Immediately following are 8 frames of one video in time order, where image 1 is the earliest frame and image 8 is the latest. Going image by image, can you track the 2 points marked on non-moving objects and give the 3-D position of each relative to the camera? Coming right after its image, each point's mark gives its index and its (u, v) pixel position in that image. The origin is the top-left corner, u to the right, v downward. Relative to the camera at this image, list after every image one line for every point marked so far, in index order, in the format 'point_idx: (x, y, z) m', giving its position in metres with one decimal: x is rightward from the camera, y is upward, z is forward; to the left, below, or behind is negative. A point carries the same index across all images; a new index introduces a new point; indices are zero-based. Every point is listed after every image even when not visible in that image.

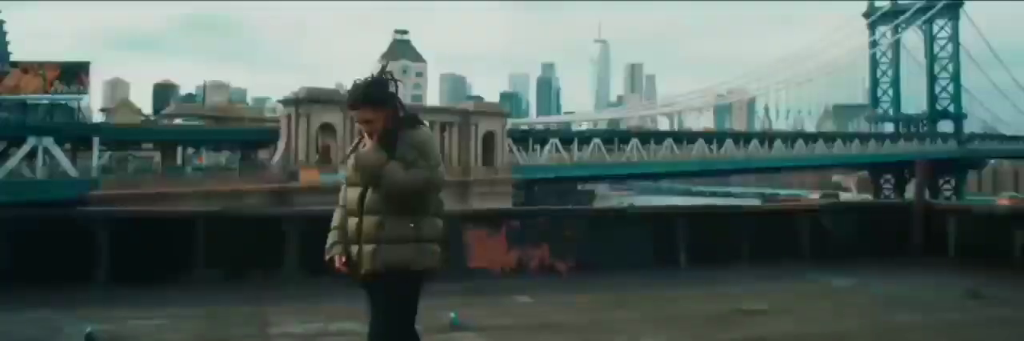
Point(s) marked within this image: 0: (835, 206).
0: (+3.0, -0.3, +7.9) m
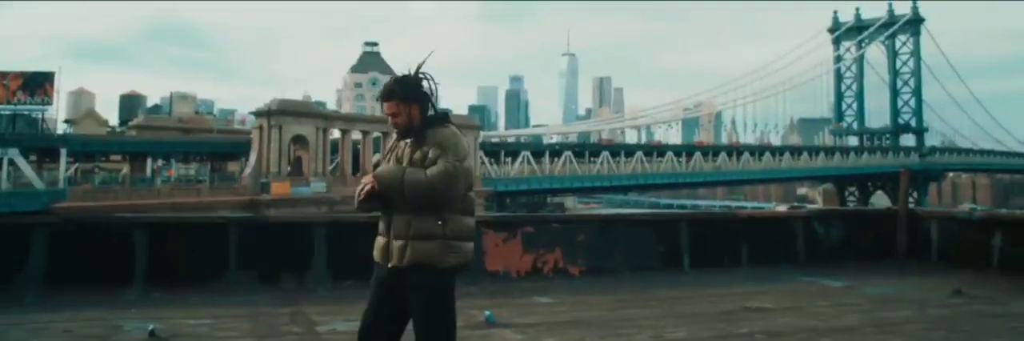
0: (+3.1, -0.4, +8.3) m
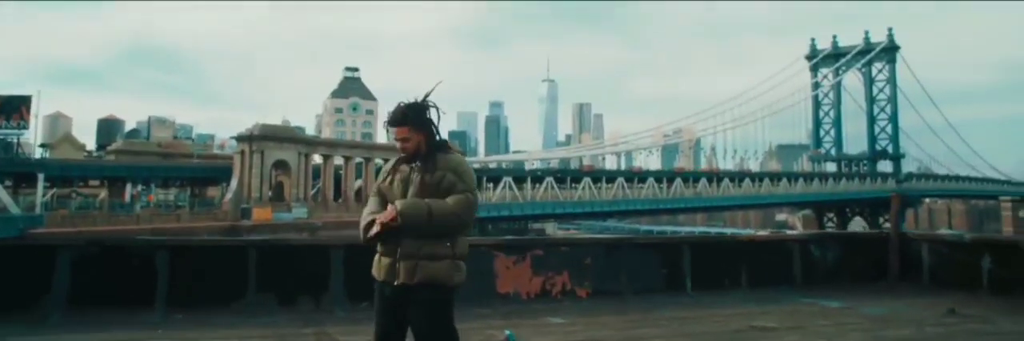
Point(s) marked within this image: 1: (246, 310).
0: (+3.1, -0.7, +8.6) m
1: (-2.1, -1.1, +6.8) m
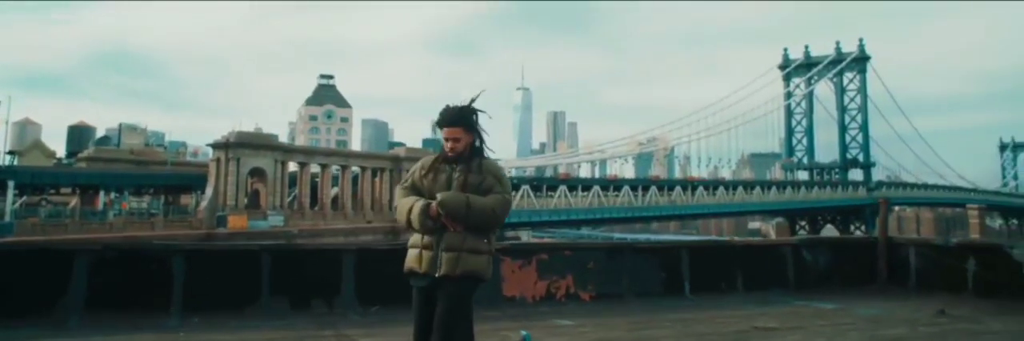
0: (+3.1, -0.8, +8.9) m
1: (-2.1, -1.2, +6.9) m
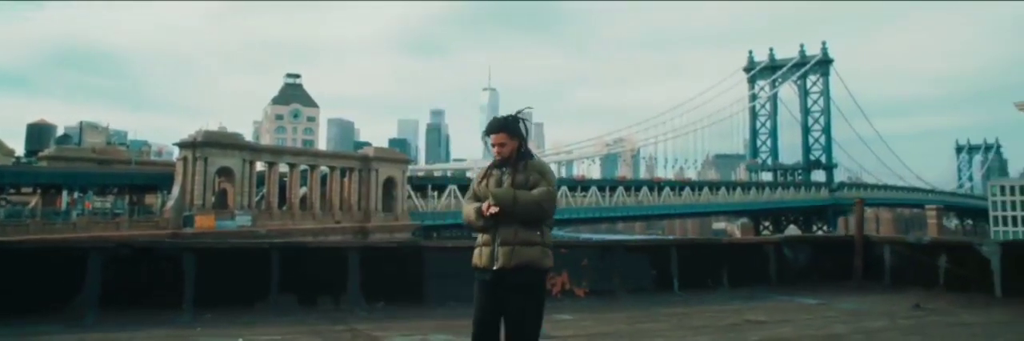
0: (+3.1, -0.8, +9.3) m
1: (-2.0, -1.2, +7.1) m
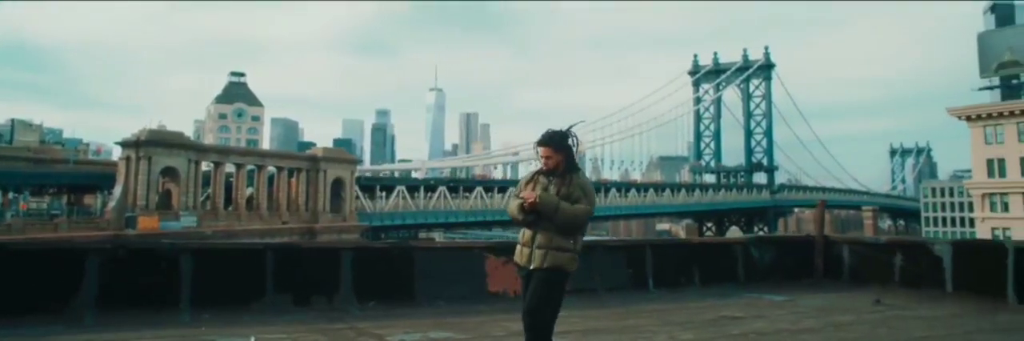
0: (+2.8, -0.8, +9.8) m
1: (-2.1, -1.2, +7.3) m
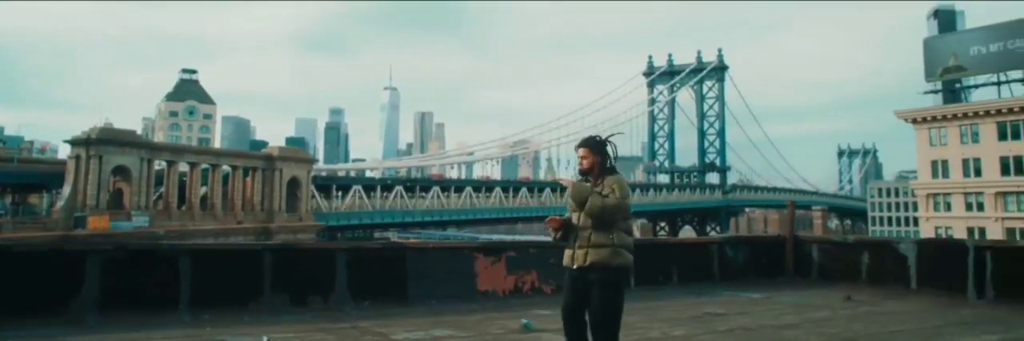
0: (+2.6, -0.8, +10.2) m
1: (-2.2, -1.2, +7.4) m
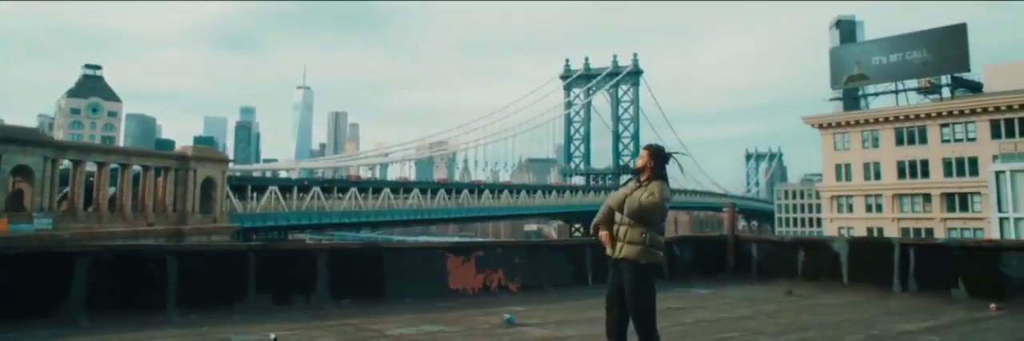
0: (+2.1, -0.9, +10.9) m
1: (-2.4, -1.2, +7.6) m
